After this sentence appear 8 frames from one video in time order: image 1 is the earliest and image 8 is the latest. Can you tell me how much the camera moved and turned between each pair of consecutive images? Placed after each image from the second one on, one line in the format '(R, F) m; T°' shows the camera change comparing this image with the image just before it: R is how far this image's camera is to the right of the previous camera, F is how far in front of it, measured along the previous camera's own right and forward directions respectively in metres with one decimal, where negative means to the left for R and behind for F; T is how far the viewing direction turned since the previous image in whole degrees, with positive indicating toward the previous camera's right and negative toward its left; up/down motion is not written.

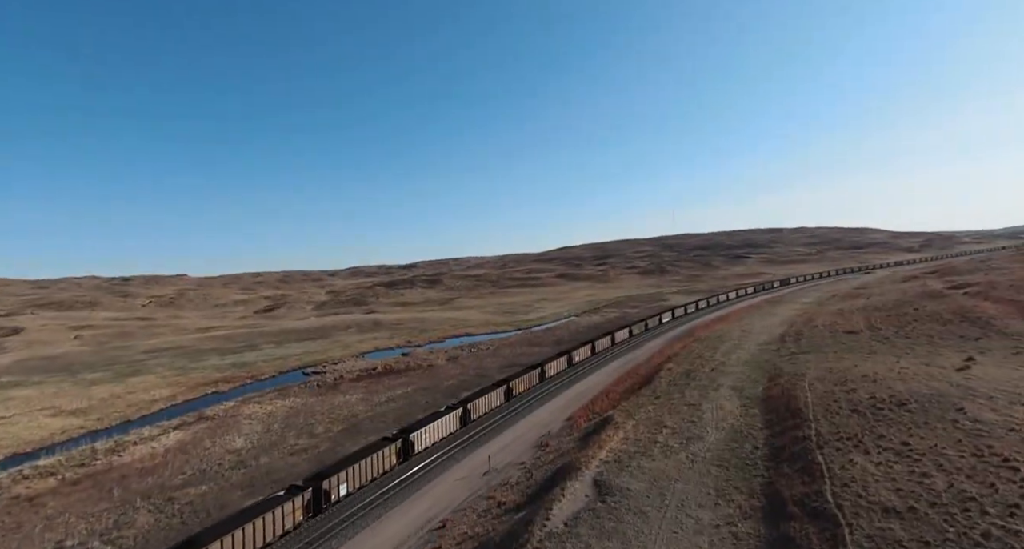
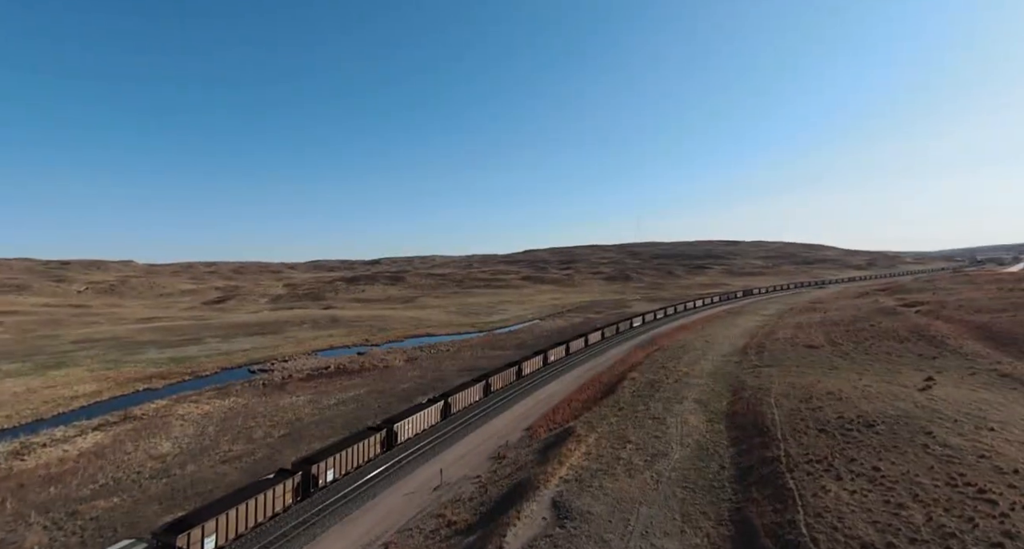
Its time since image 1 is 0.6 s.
(+0.2, +1.8) m; +4°
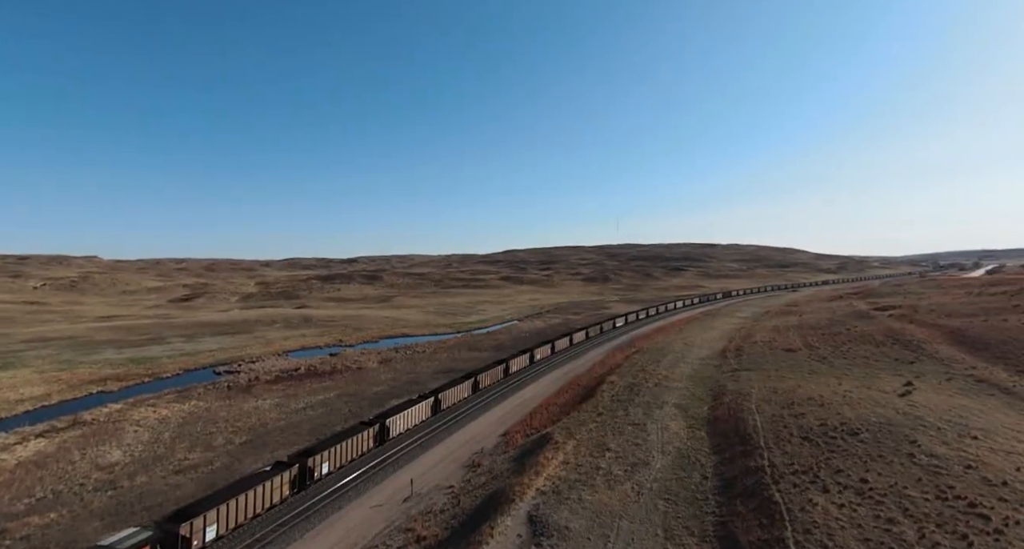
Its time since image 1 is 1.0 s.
(+0.1, +1.2) m; +2°
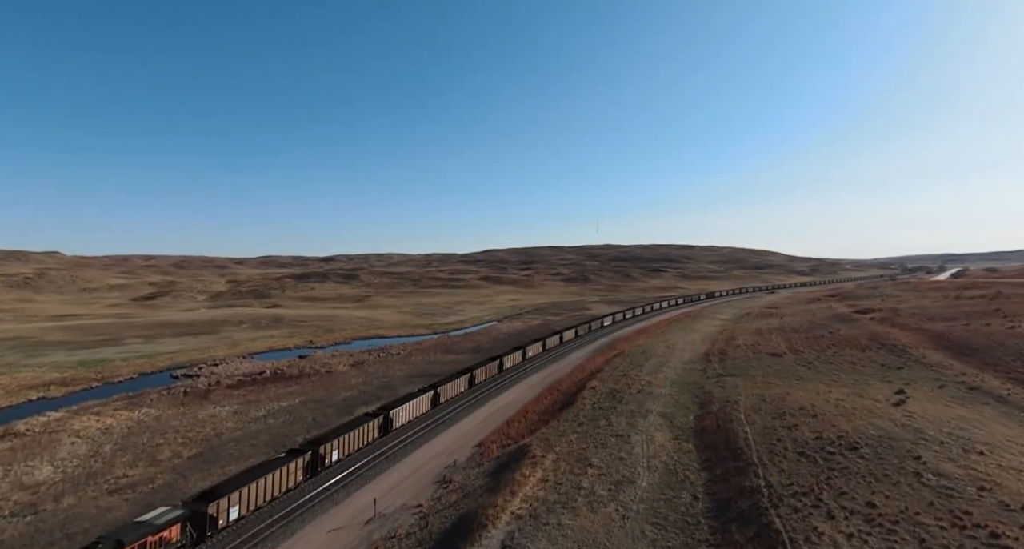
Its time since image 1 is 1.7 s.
(+0.2, +2.1) m; +2°
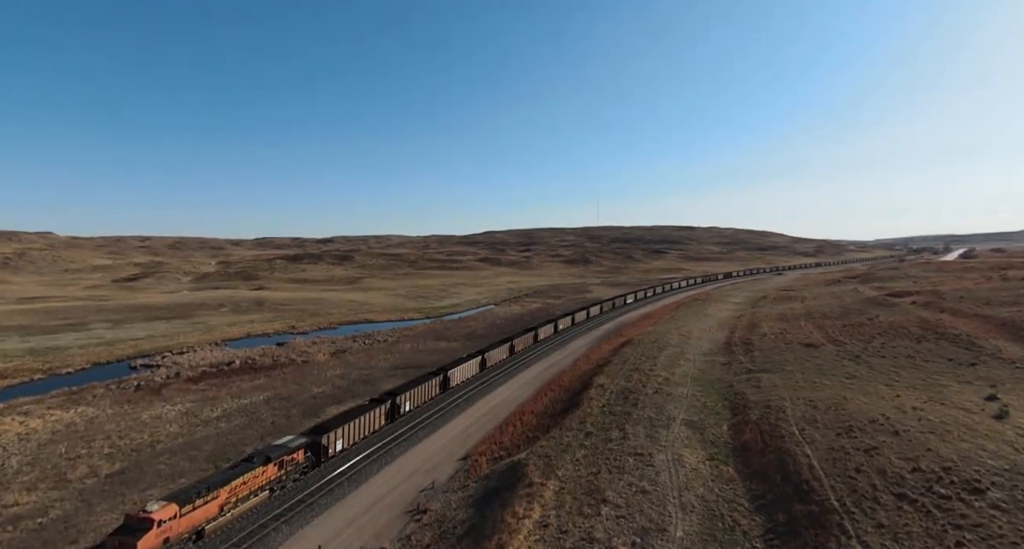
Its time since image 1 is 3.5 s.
(+0.4, +6.0) m; 0°
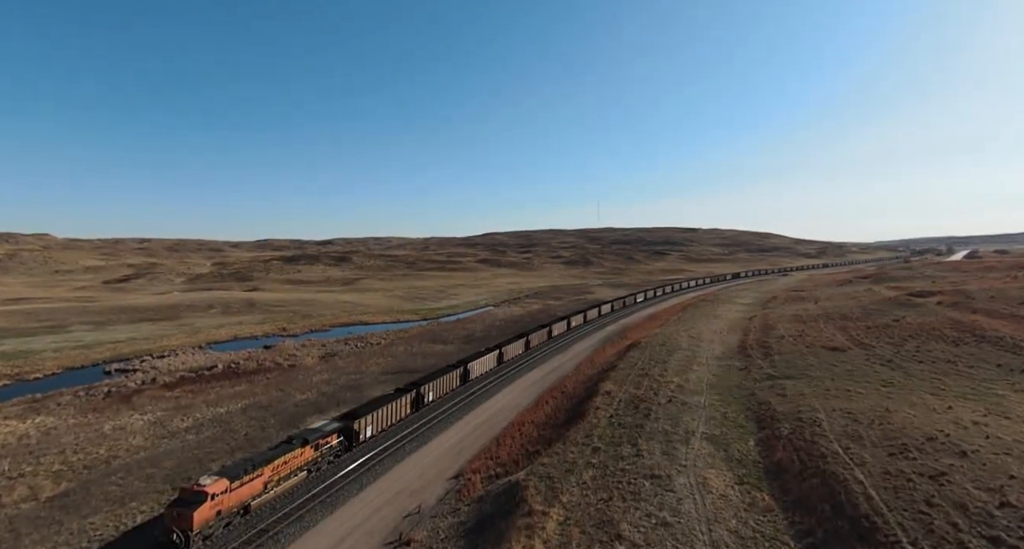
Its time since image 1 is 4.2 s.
(+0.1, +2.9) m; 0°
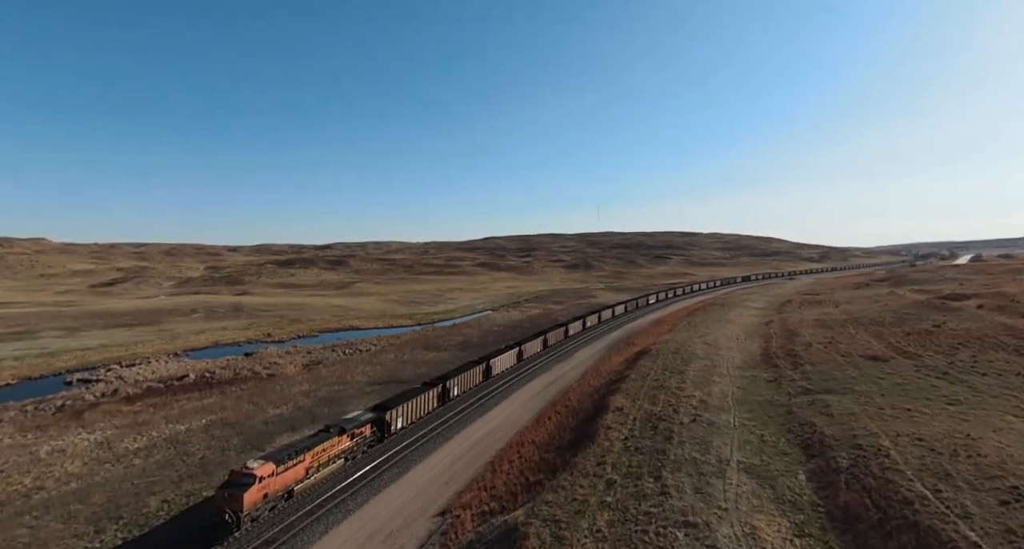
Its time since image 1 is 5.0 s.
(+0.1, +3.9) m; 0°
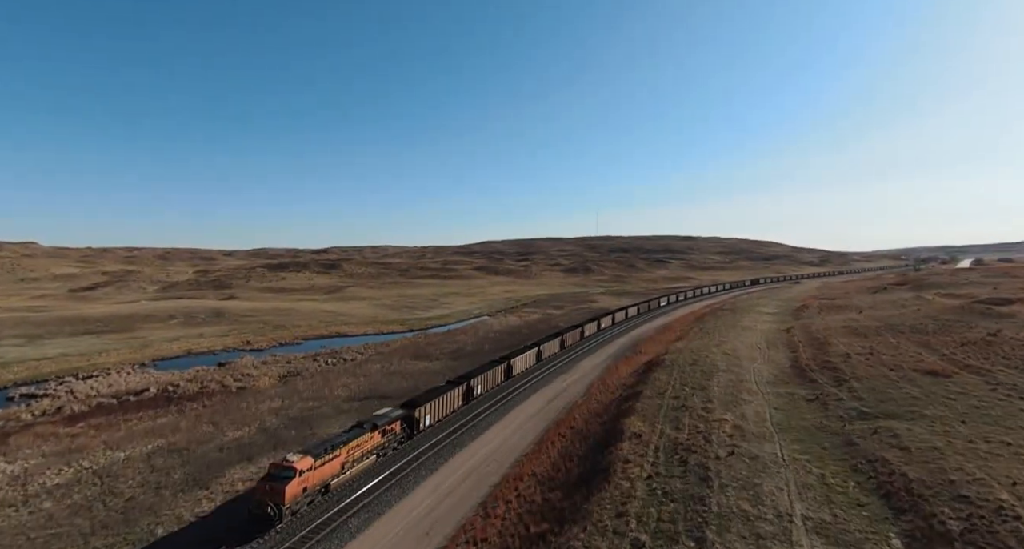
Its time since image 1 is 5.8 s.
(0.0, +4.4) m; 0°
